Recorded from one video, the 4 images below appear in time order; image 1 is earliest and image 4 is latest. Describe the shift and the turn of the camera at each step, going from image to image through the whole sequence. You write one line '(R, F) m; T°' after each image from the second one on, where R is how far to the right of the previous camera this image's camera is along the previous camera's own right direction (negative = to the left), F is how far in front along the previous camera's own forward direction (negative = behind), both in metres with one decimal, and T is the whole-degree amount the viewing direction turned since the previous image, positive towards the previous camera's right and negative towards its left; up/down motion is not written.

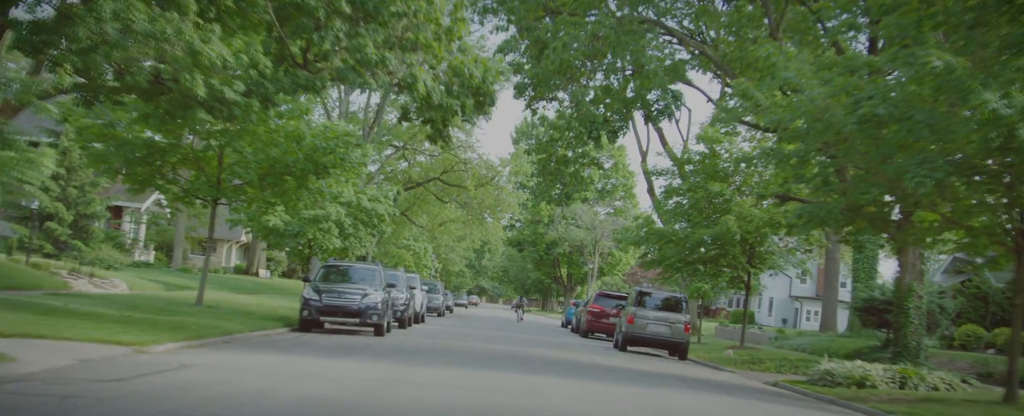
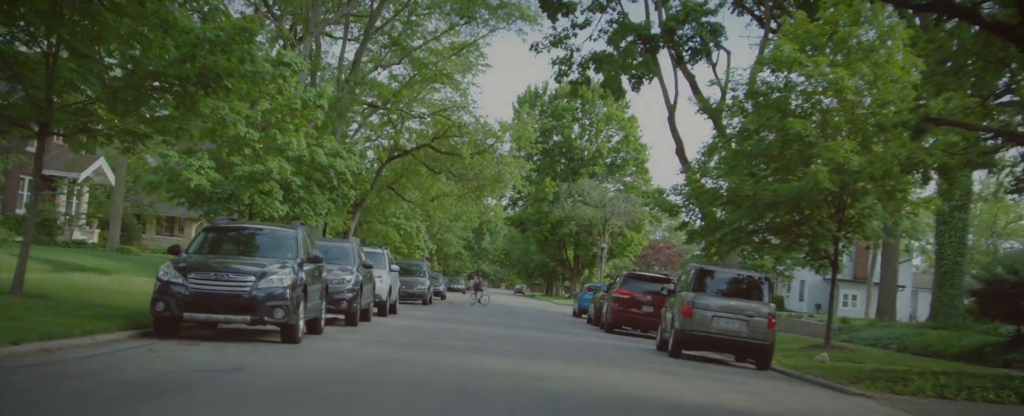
(0.0, +7.7) m; 0°
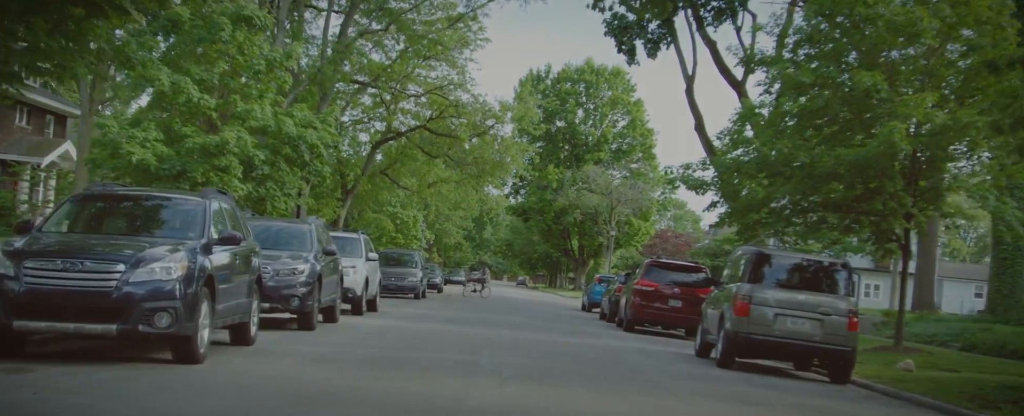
(0.0, +3.7) m; 0°
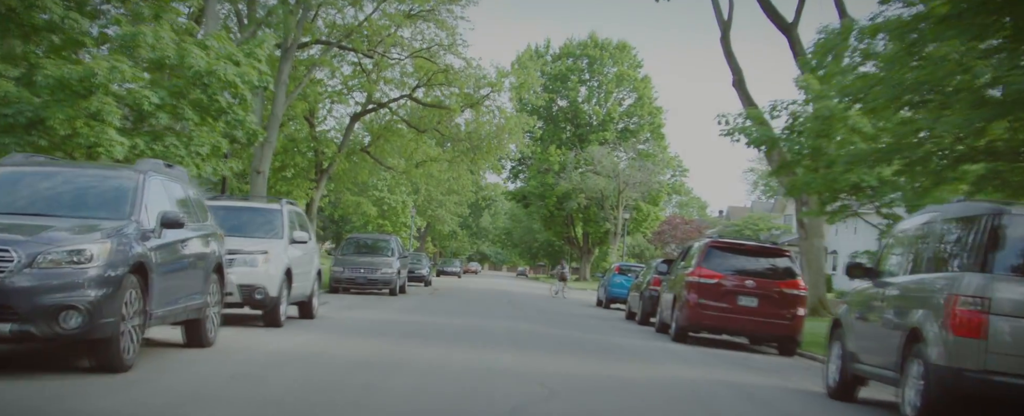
(0.0, +6.2) m; 0°
